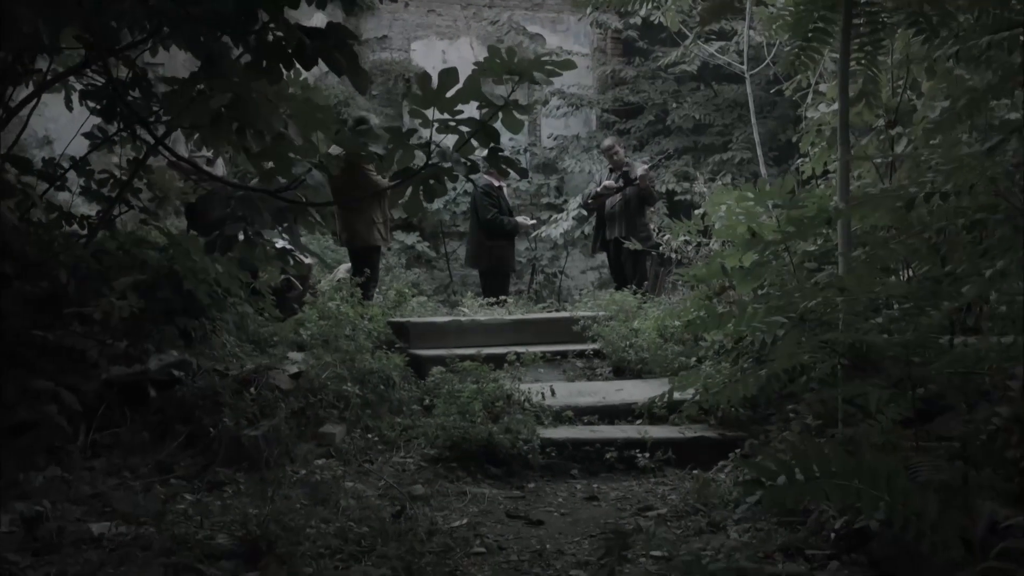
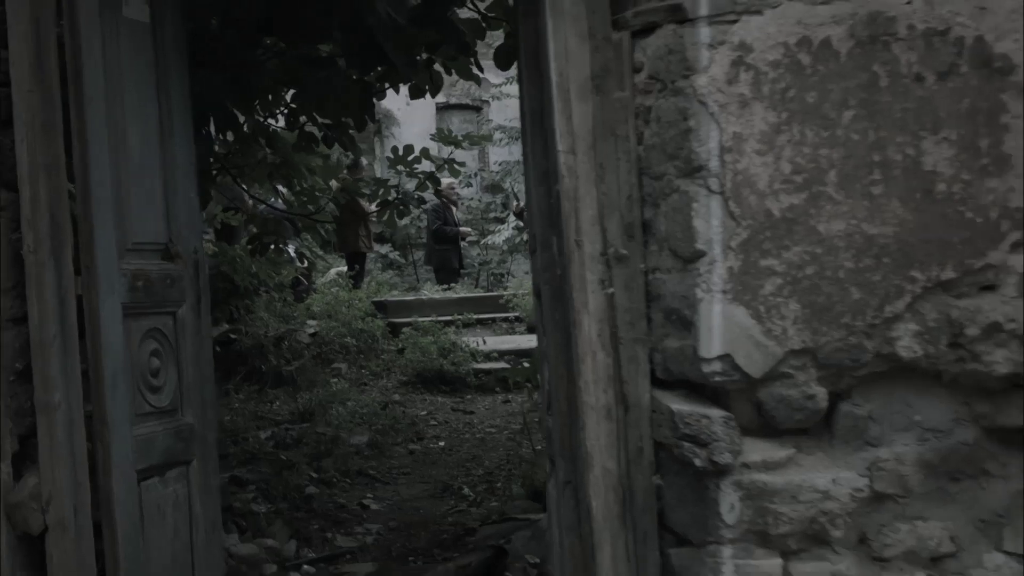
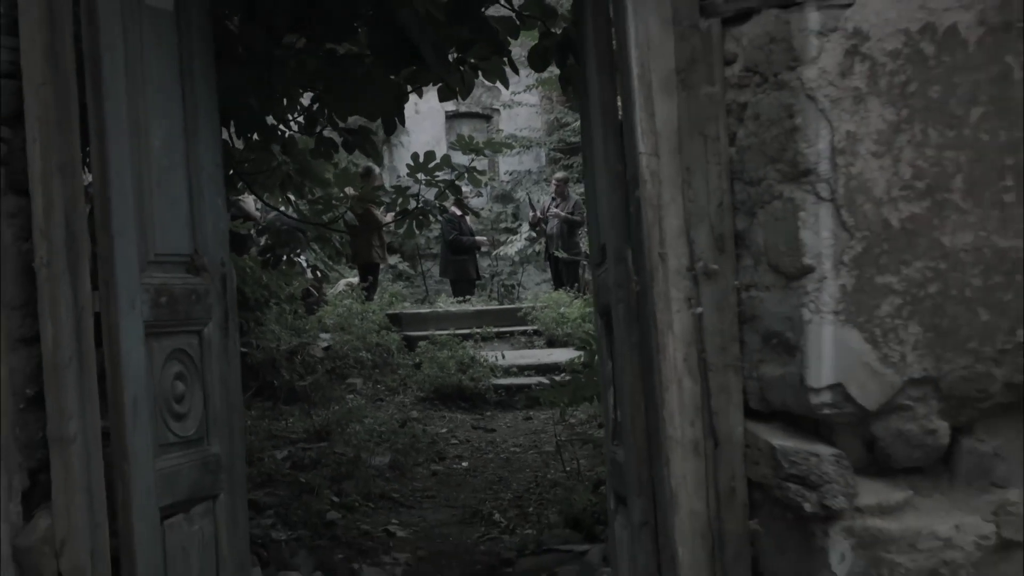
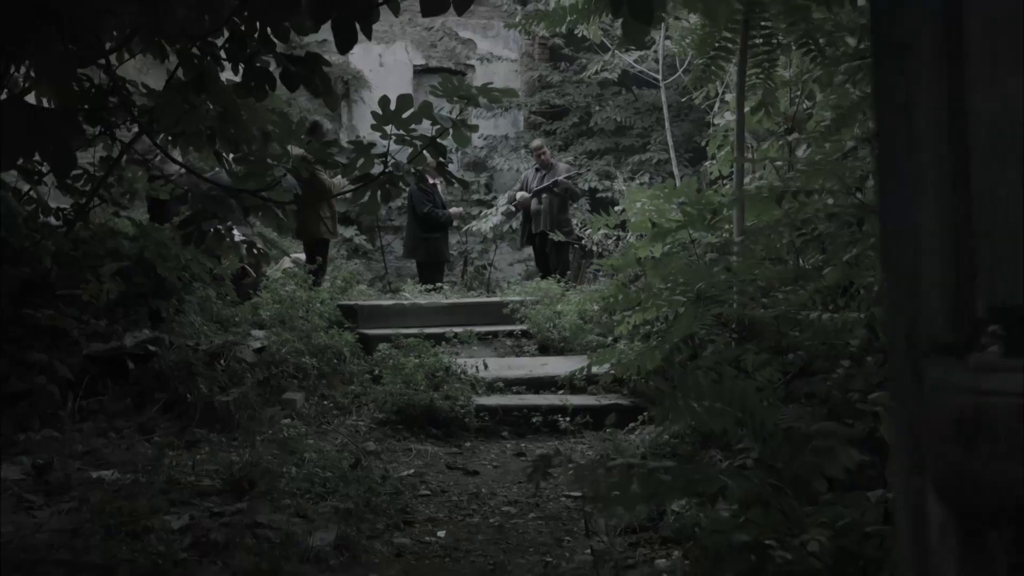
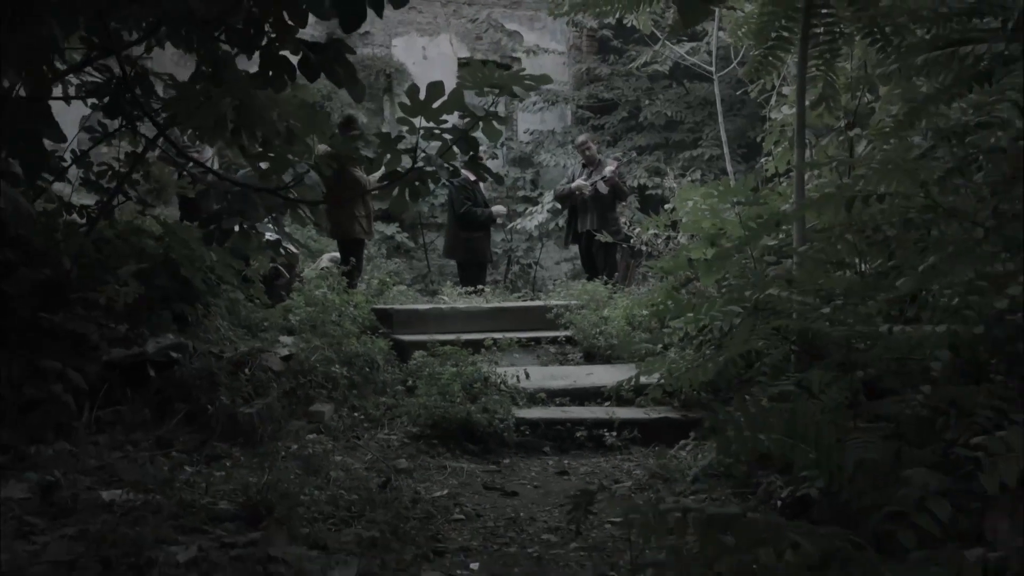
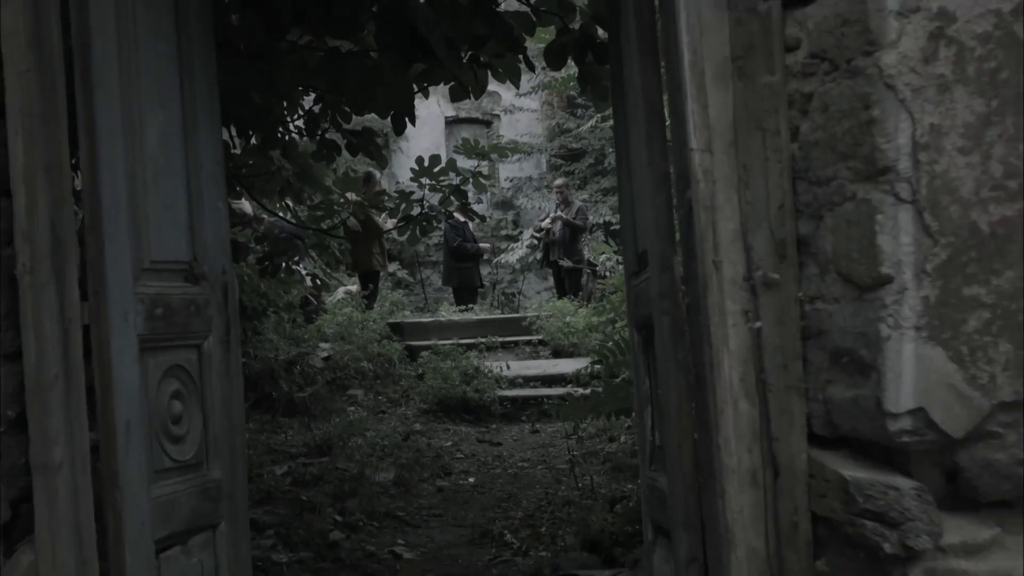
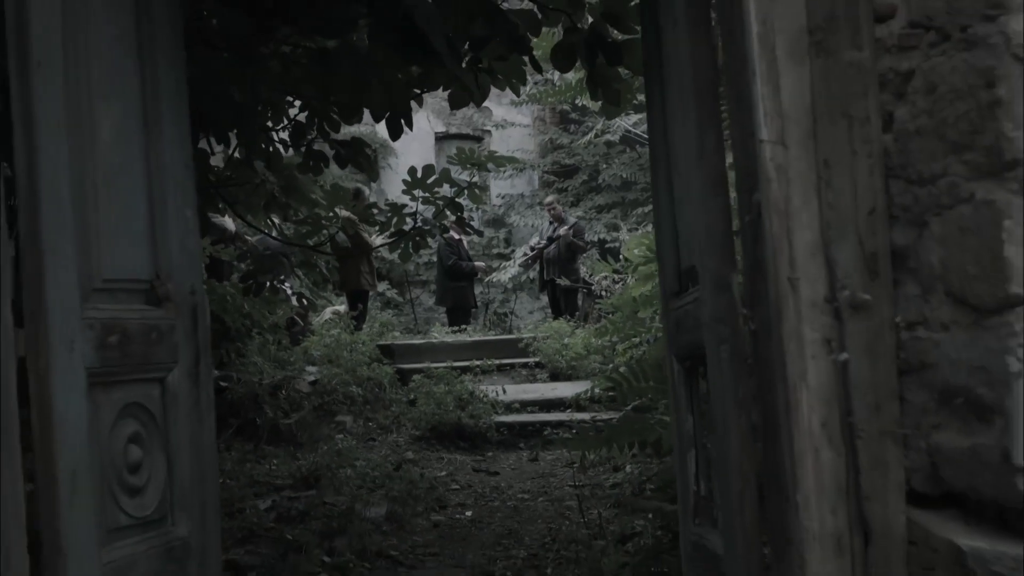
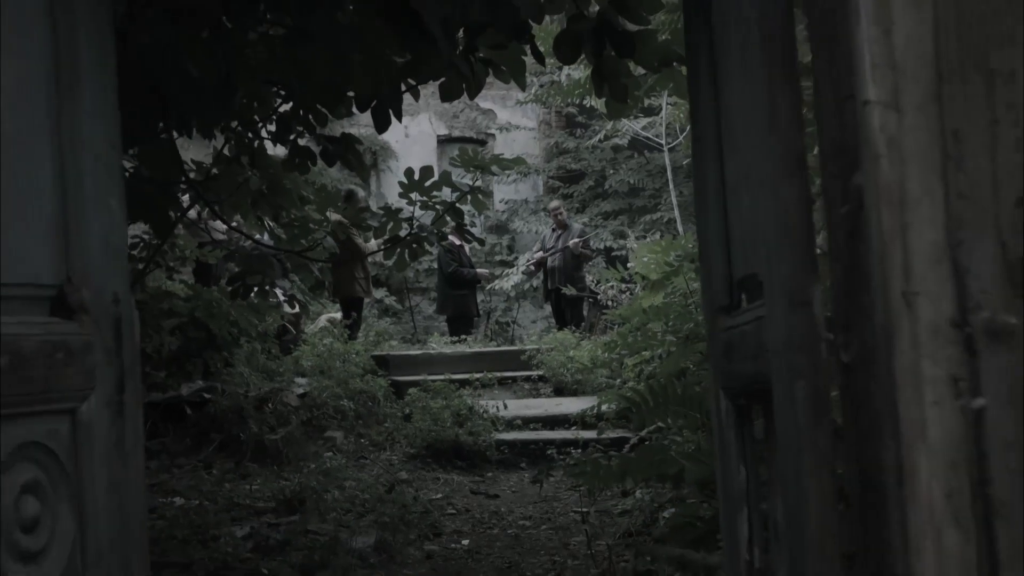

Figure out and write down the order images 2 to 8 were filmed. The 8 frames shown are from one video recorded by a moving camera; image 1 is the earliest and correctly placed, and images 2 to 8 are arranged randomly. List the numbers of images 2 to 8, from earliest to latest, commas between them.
5, 4, 8, 7, 6, 3, 2
